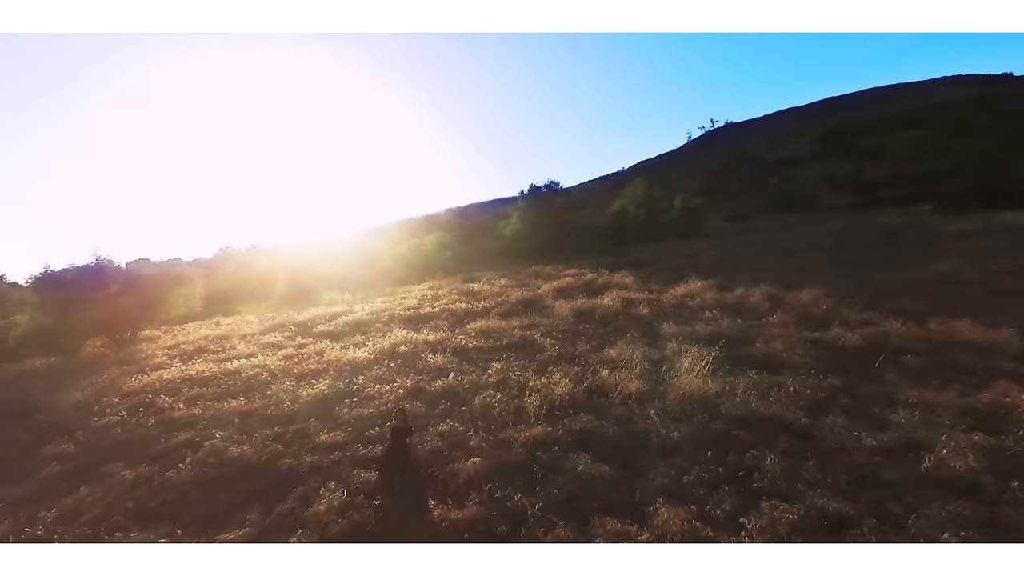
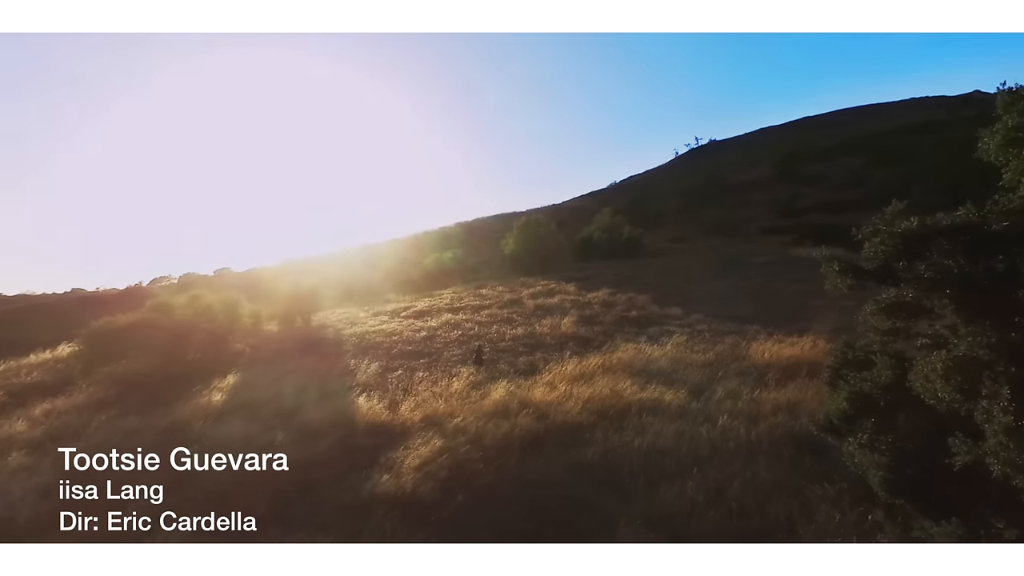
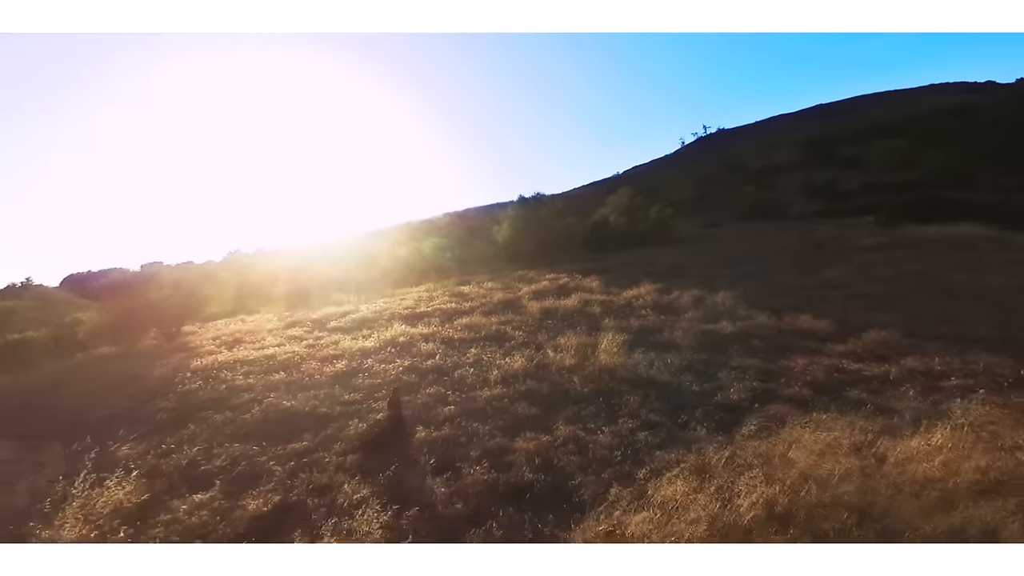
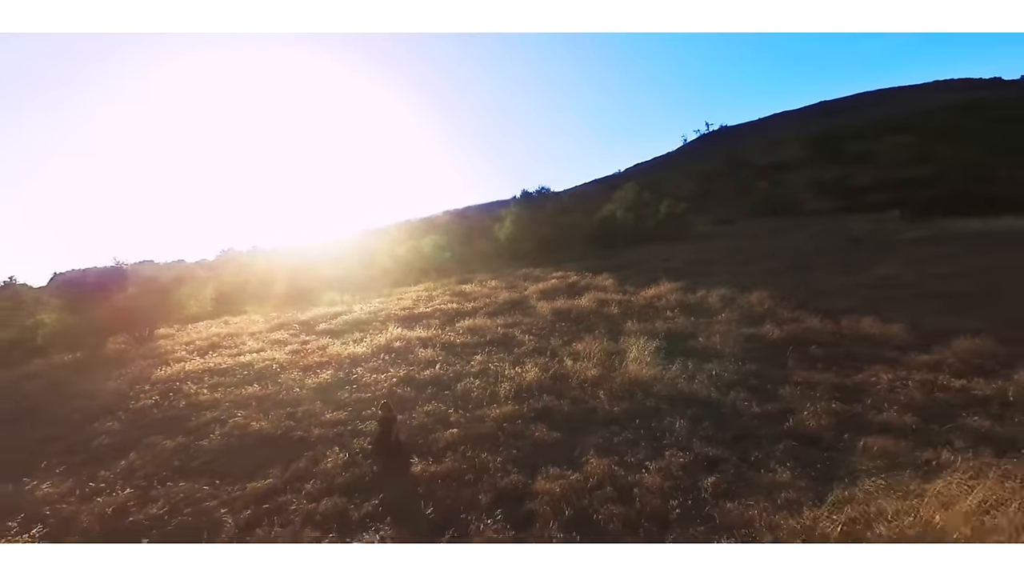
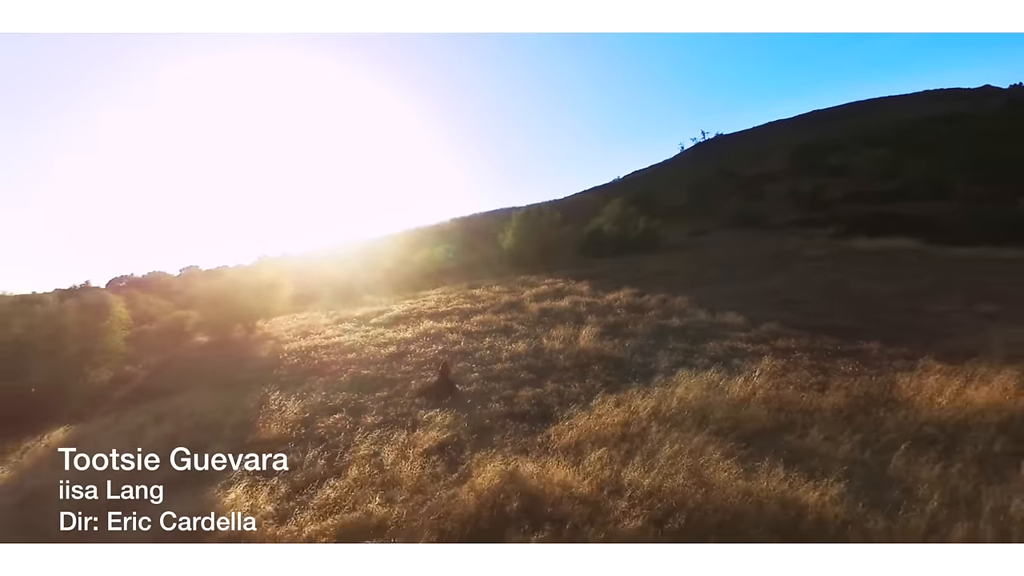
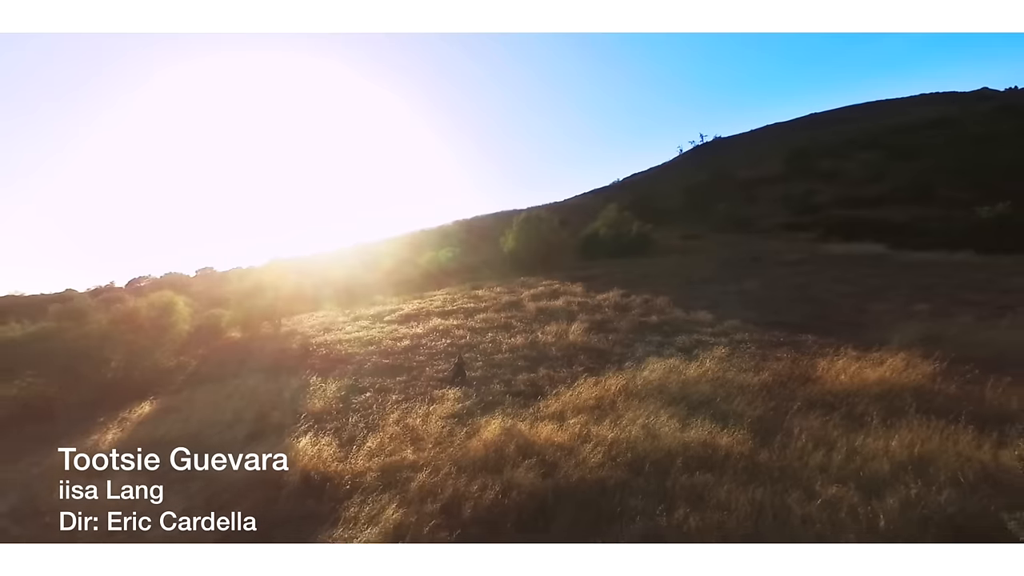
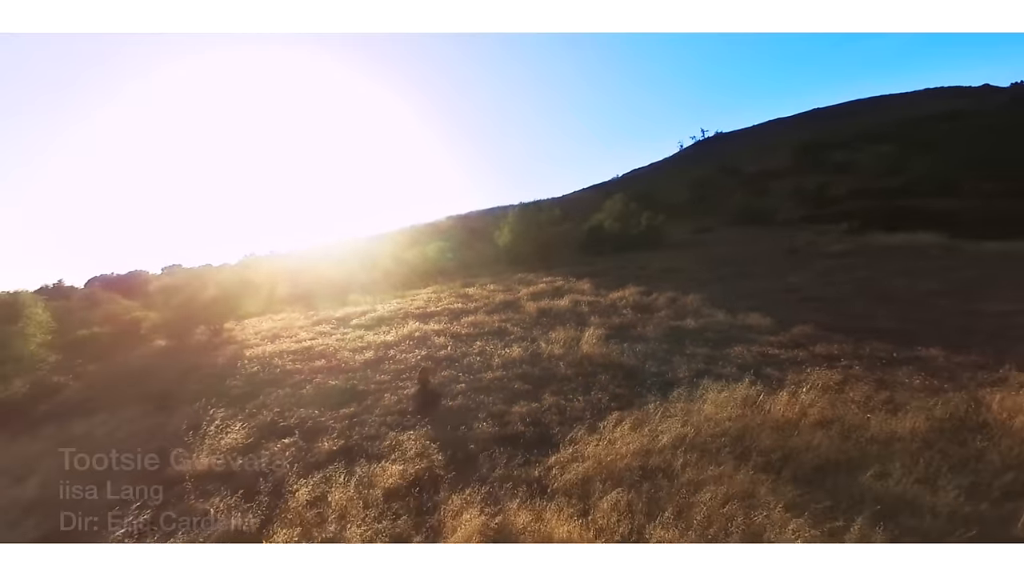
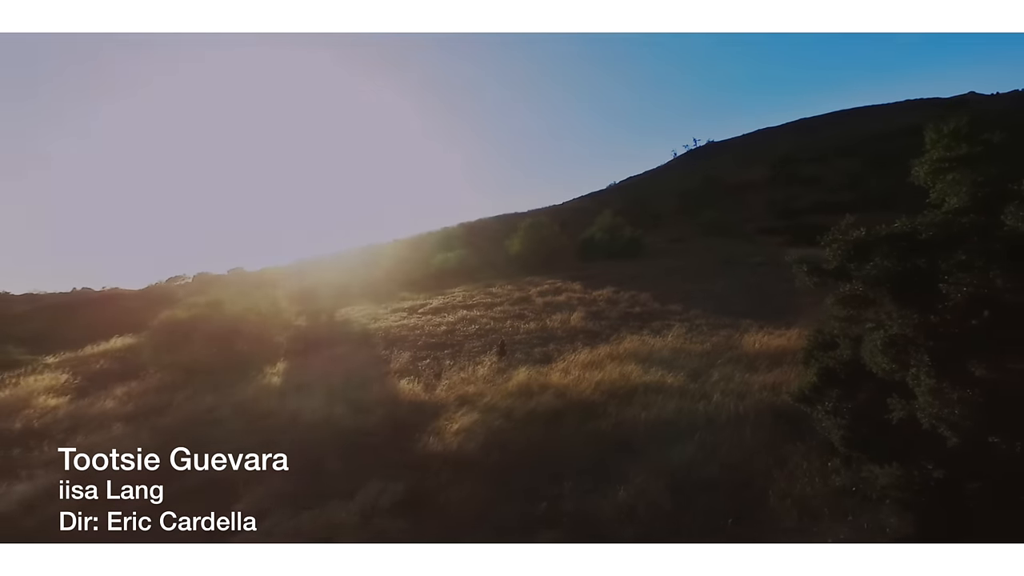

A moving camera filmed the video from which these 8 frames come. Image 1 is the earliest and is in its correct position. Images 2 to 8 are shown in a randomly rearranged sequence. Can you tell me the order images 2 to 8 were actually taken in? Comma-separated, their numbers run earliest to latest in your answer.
4, 3, 7, 5, 6, 2, 8
